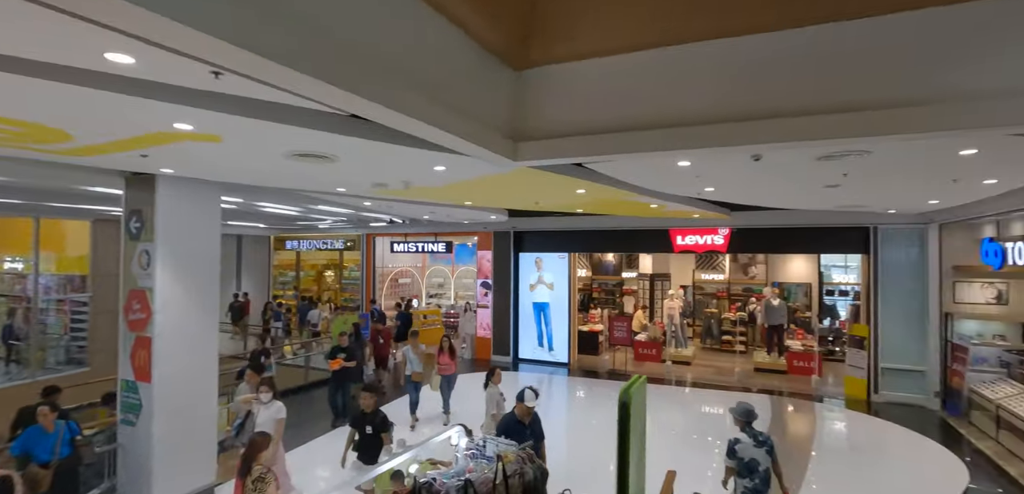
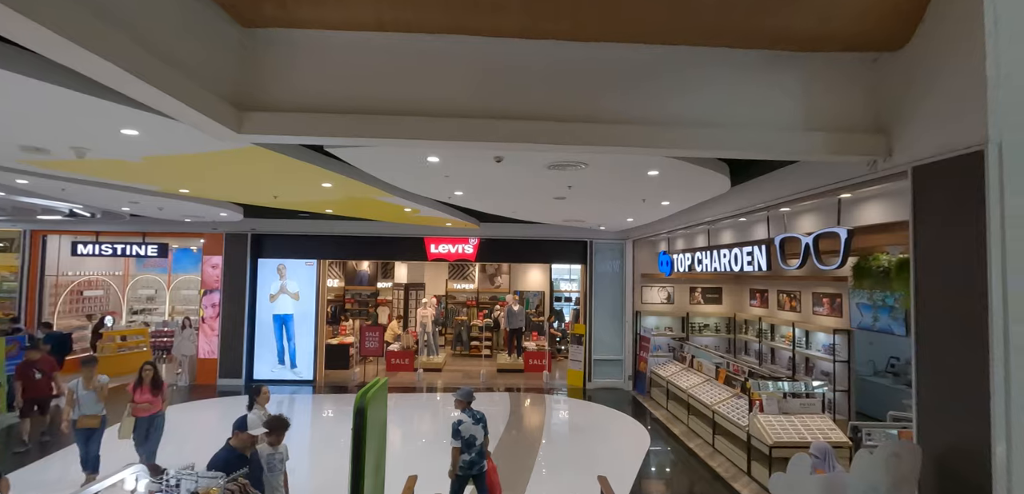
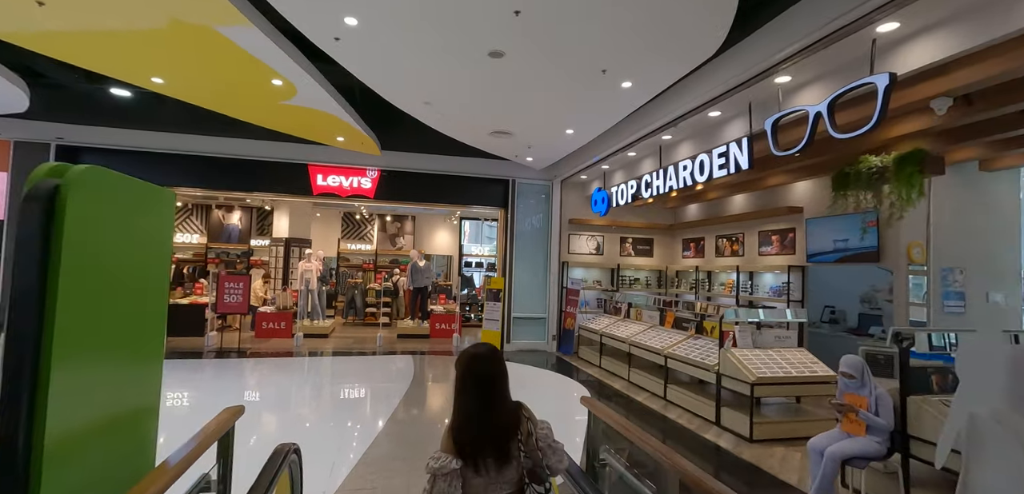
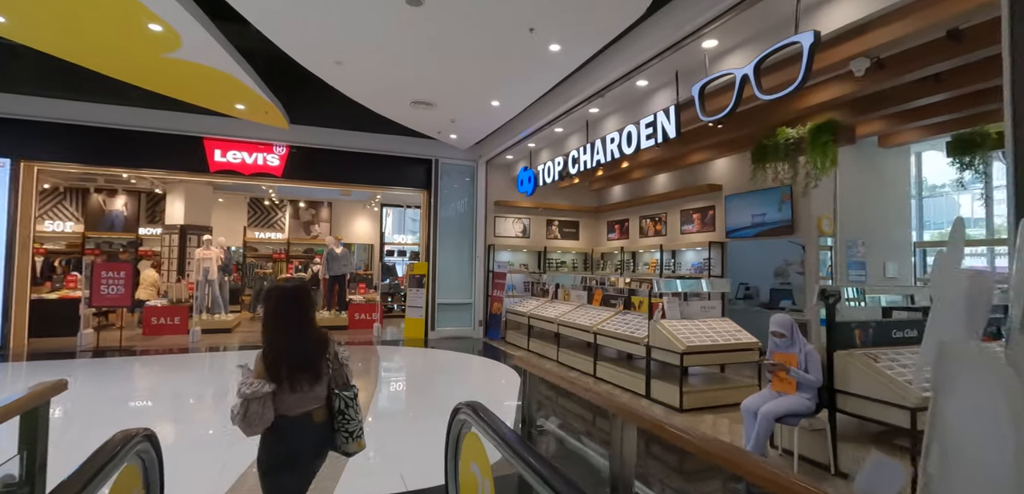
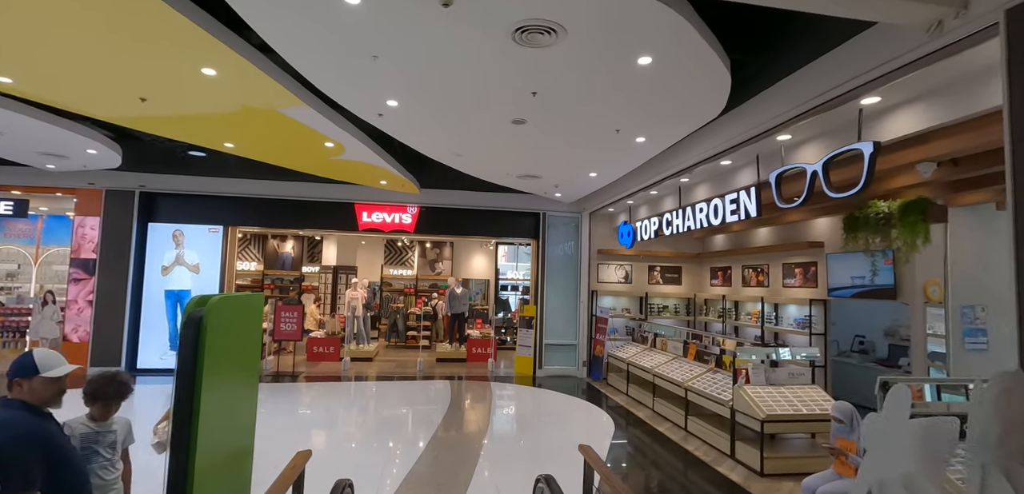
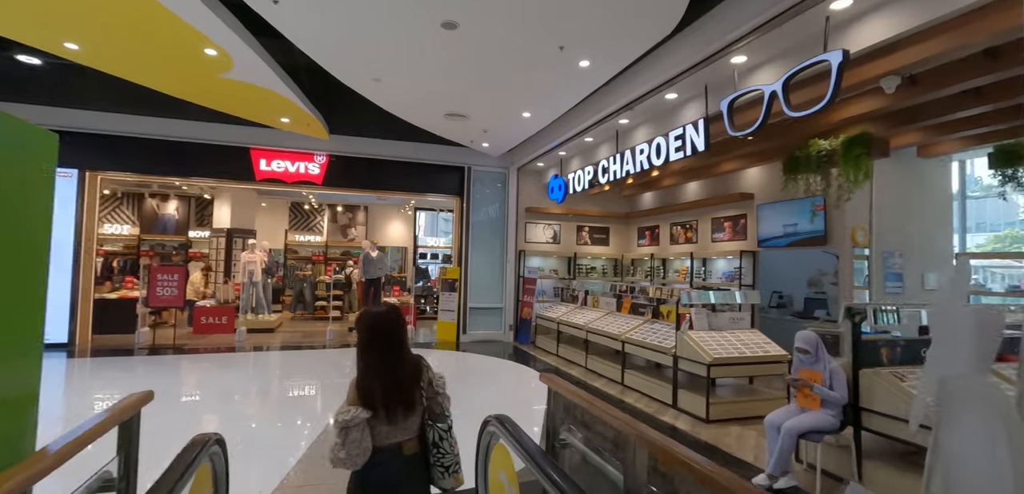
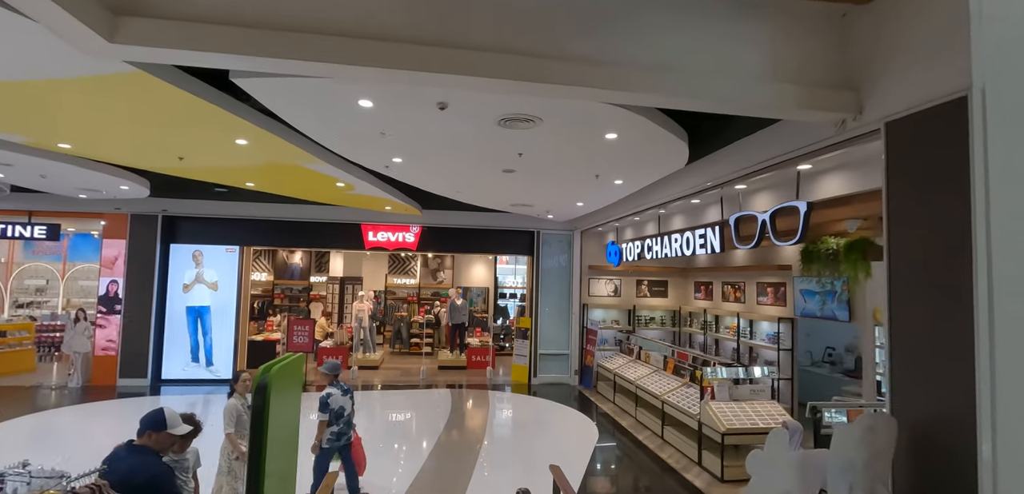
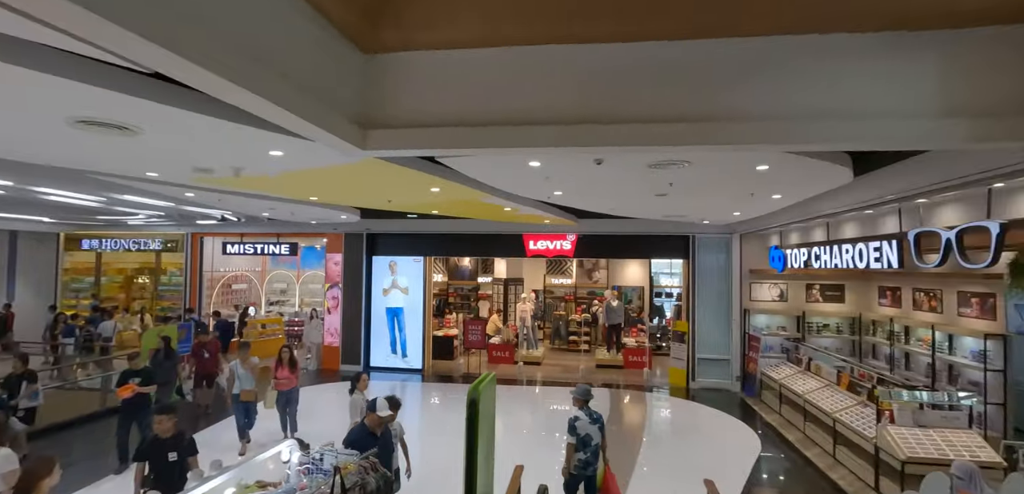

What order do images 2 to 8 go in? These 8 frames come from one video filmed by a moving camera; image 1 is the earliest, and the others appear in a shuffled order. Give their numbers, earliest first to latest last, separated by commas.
8, 2, 7, 5, 3, 6, 4
